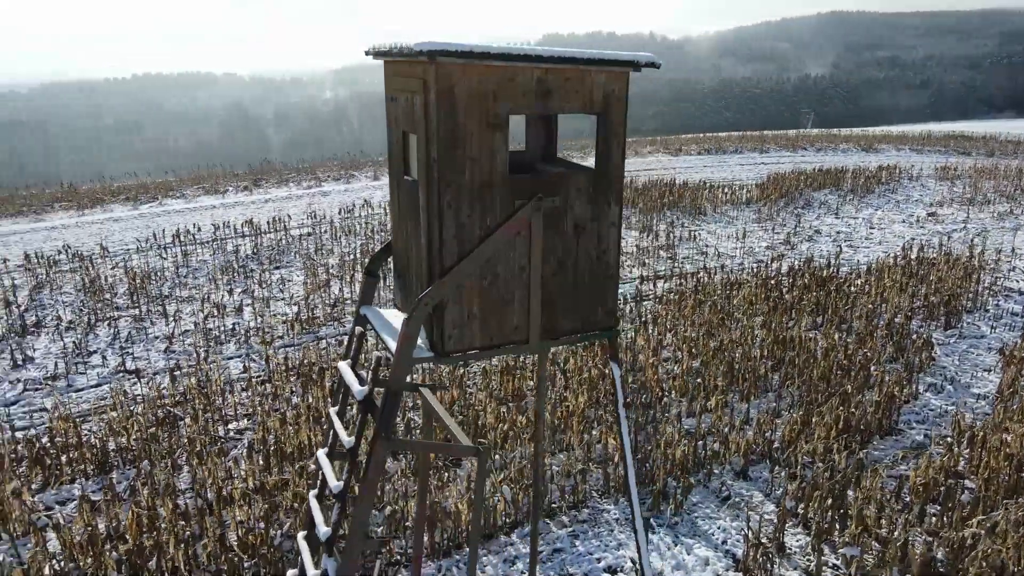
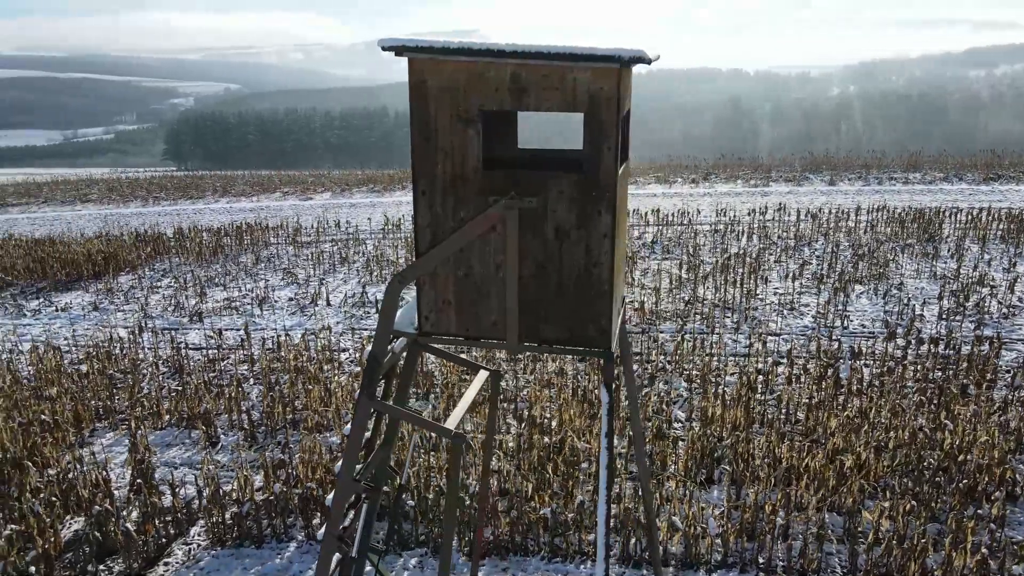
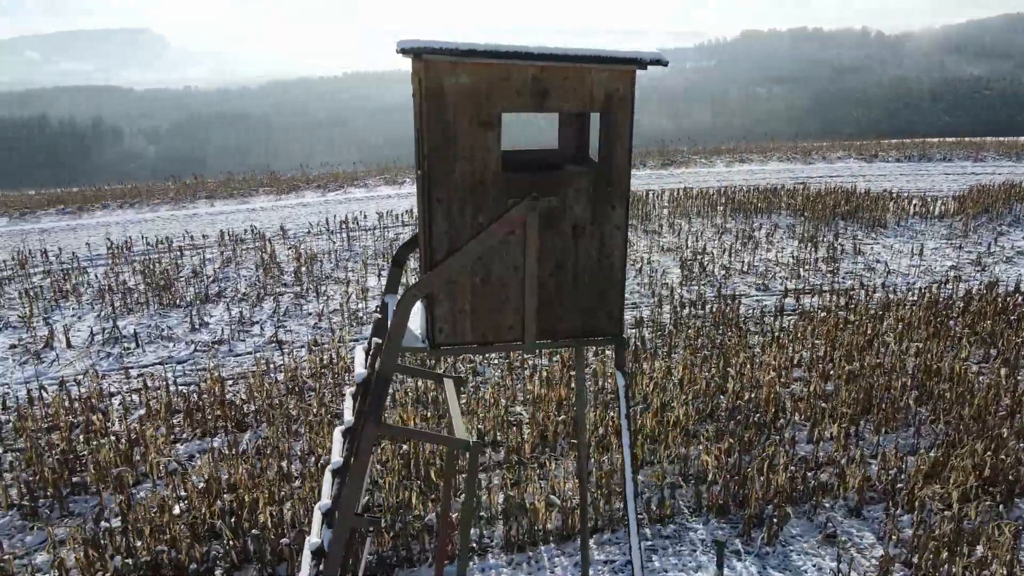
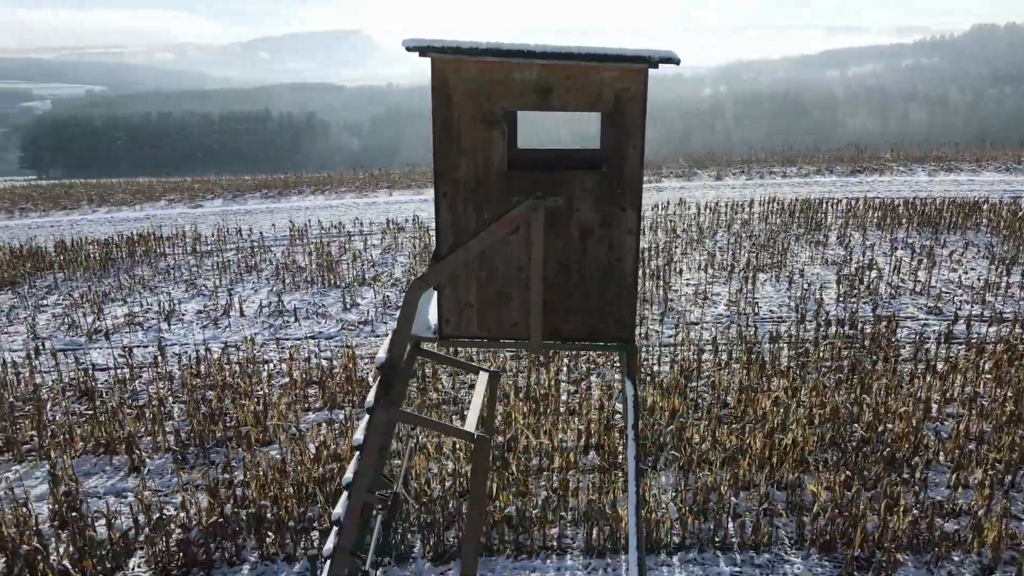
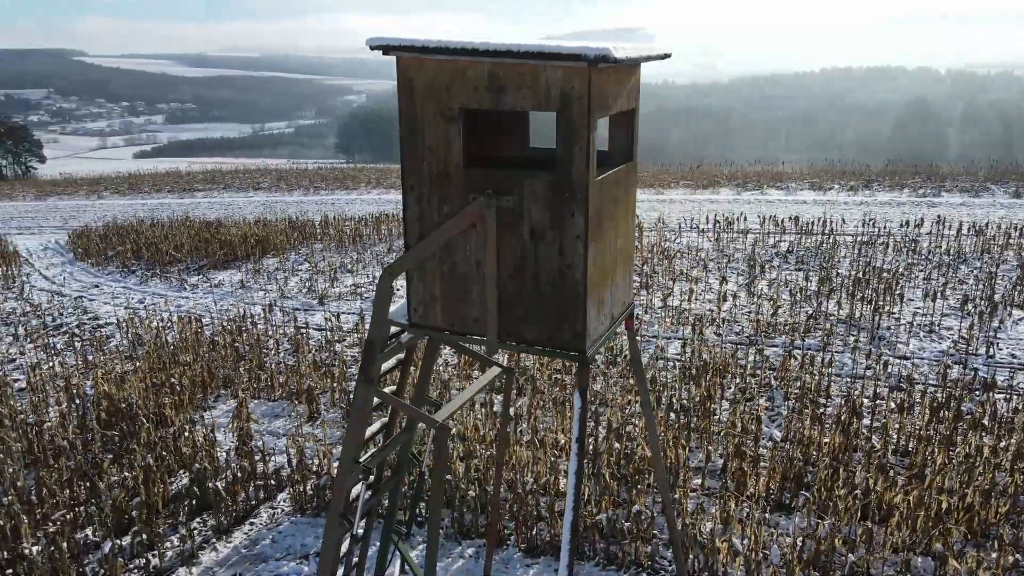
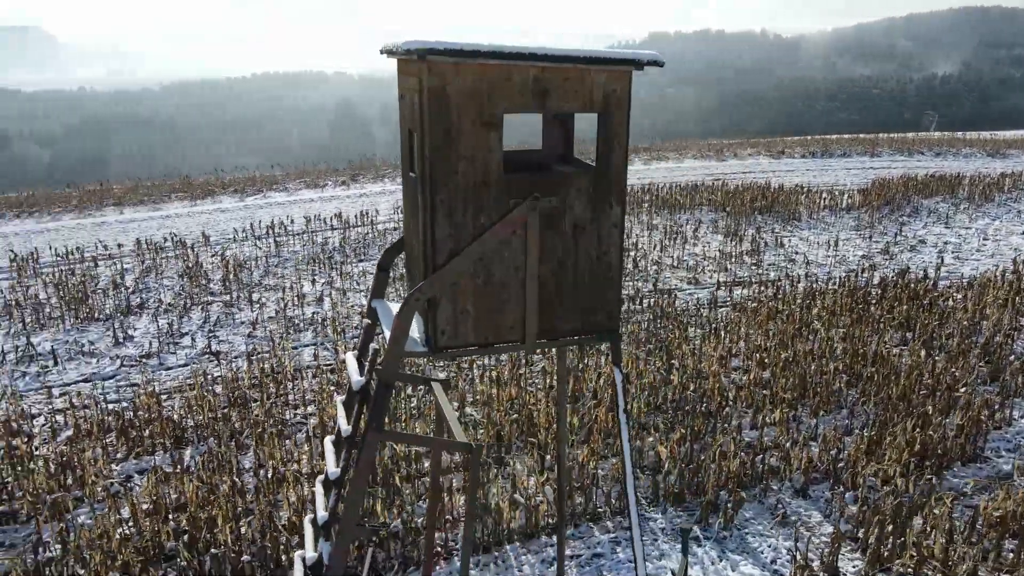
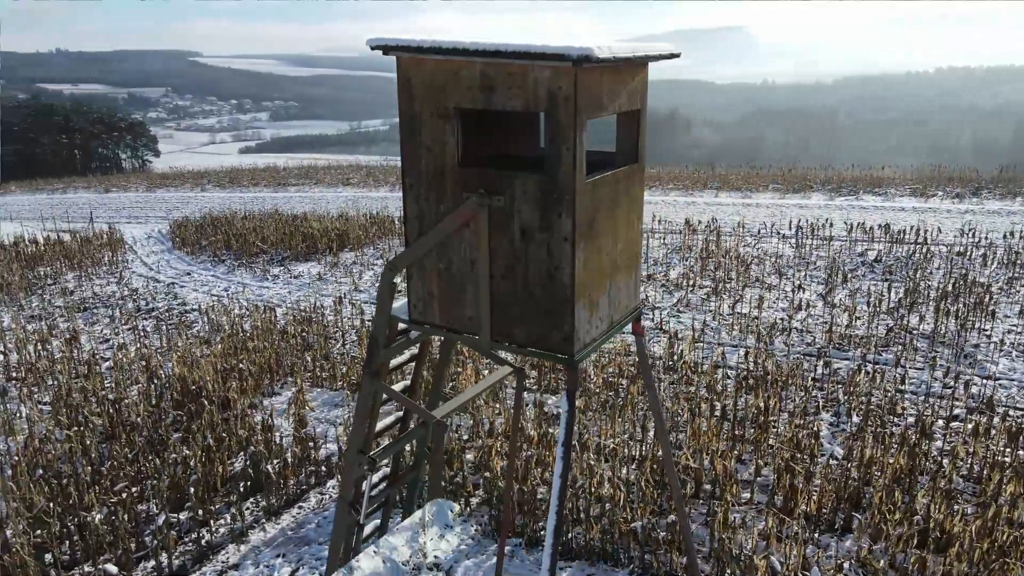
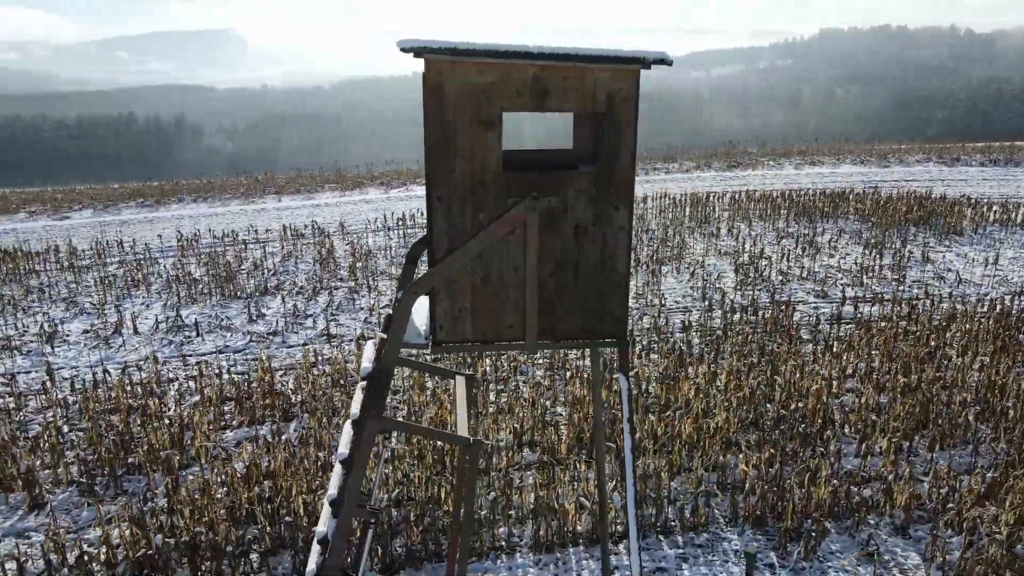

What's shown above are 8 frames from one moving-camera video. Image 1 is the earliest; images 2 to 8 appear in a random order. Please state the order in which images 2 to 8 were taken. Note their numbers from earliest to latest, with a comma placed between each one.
6, 3, 8, 4, 2, 5, 7
